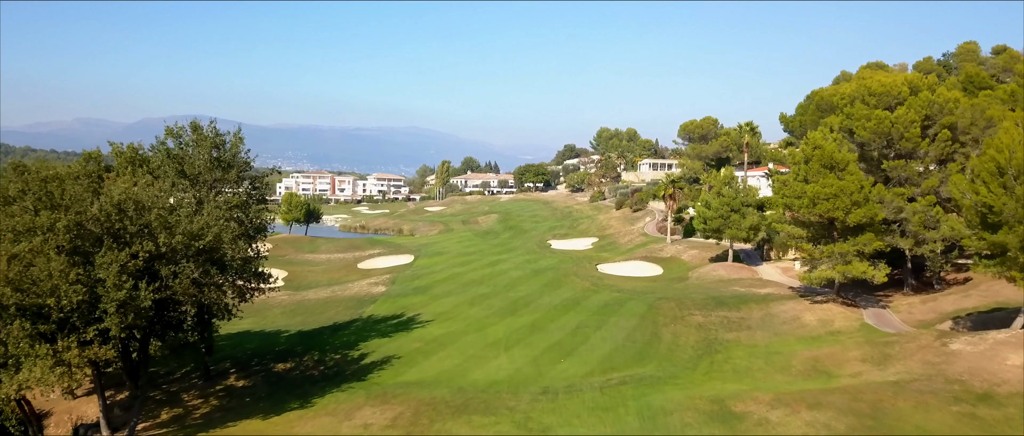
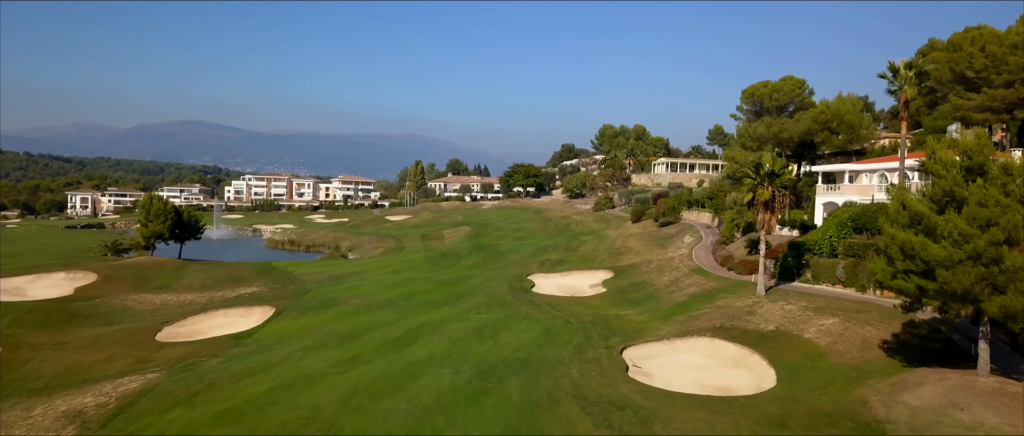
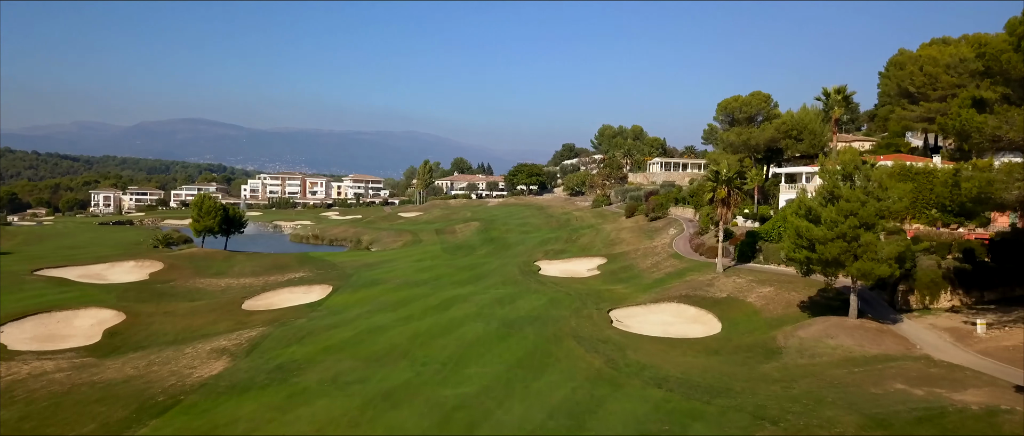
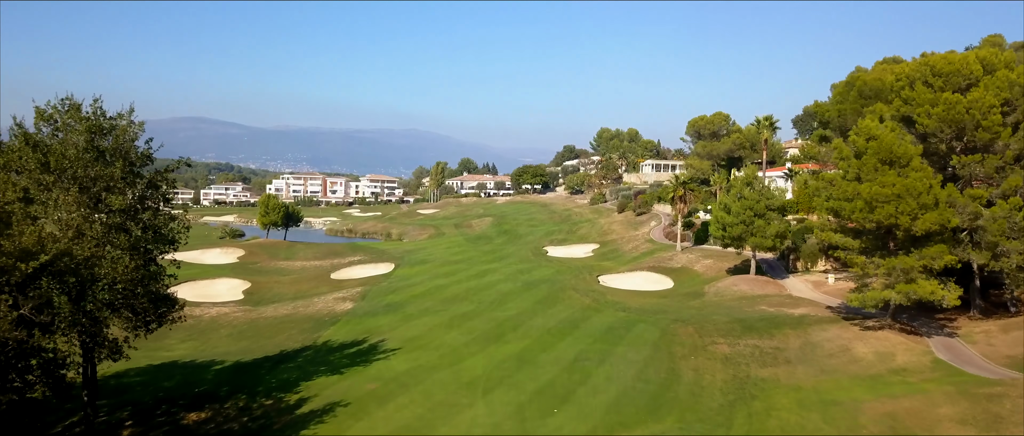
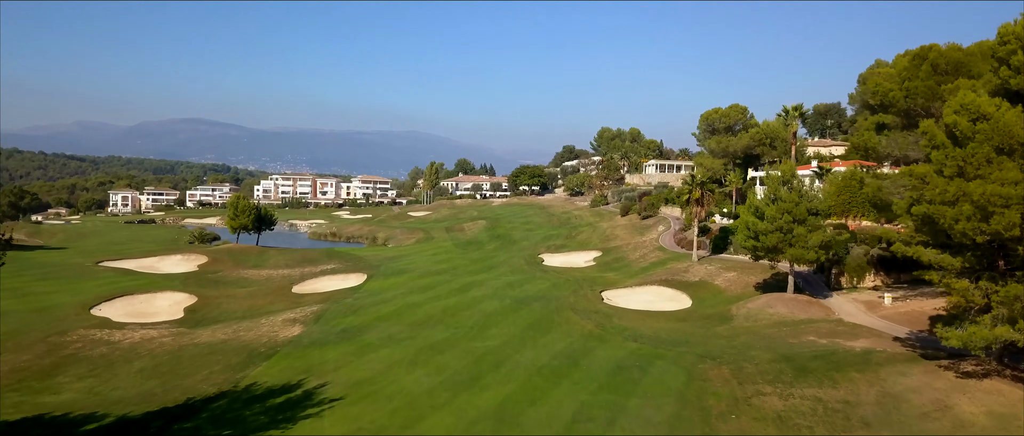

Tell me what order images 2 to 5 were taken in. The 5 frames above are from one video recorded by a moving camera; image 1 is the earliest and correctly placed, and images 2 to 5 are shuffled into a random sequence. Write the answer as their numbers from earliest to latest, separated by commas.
4, 5, 3, 2
